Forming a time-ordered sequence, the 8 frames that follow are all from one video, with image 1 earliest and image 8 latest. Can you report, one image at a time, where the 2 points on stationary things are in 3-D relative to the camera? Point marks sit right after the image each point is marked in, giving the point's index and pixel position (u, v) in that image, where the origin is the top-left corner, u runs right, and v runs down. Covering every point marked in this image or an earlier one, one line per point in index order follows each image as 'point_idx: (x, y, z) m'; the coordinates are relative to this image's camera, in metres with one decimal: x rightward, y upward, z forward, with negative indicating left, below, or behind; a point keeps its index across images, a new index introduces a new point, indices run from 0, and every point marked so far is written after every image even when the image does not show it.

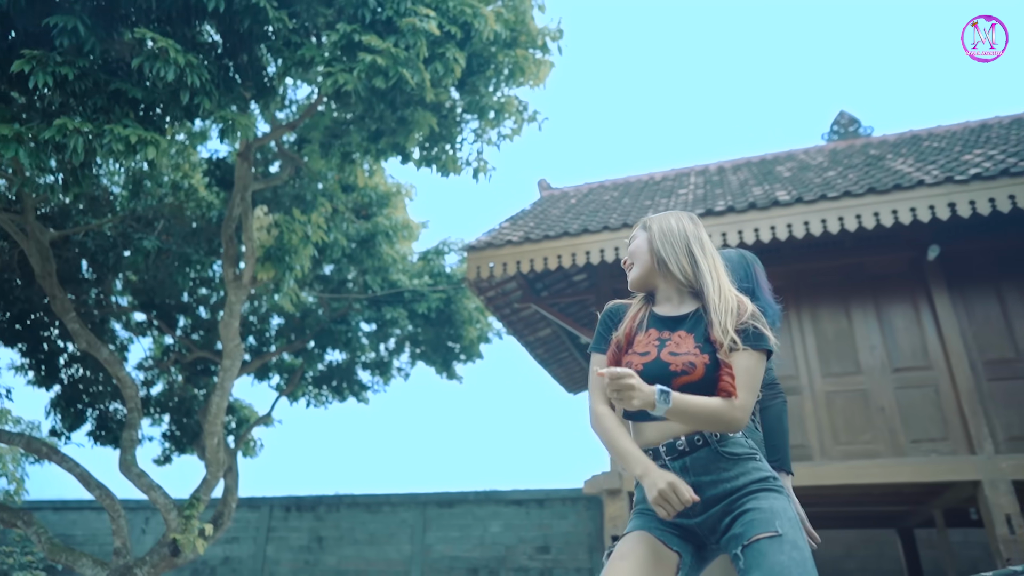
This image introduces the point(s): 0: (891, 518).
0: (+4.4, -2.7, +8.4) m
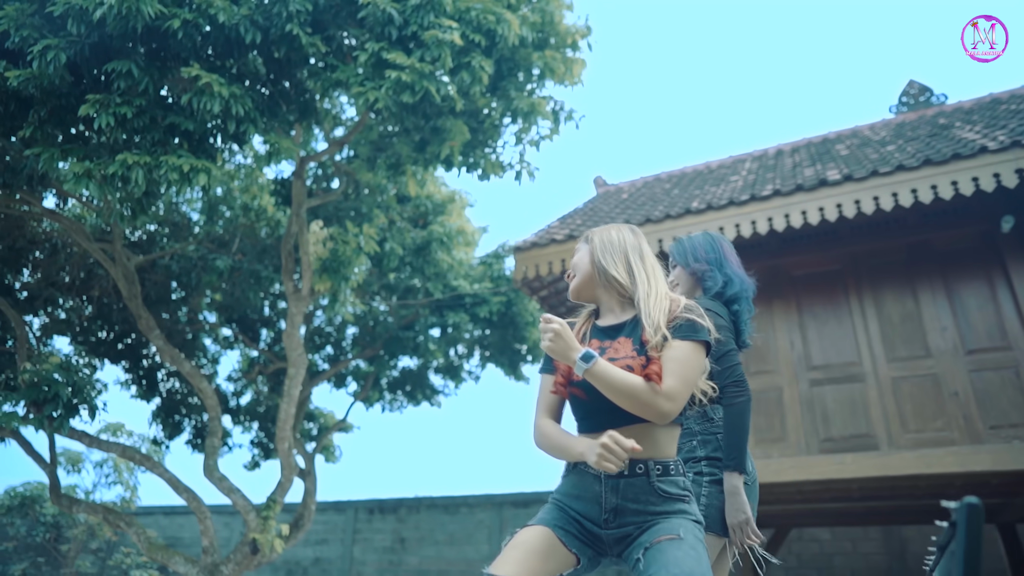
0: (+5.2, -2.5, +7.8) m
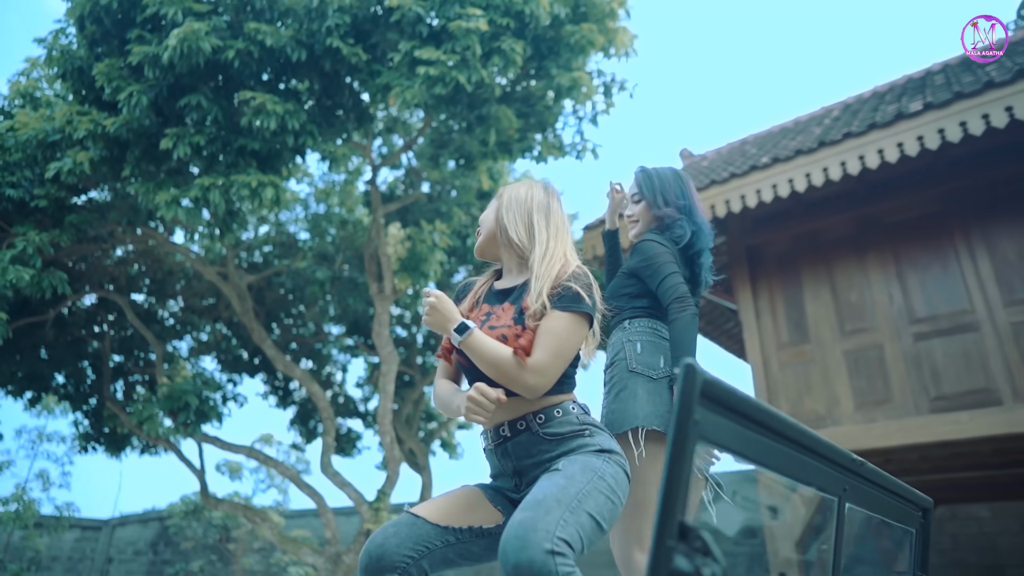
0: (+6.2, -1.8, +6.7) m
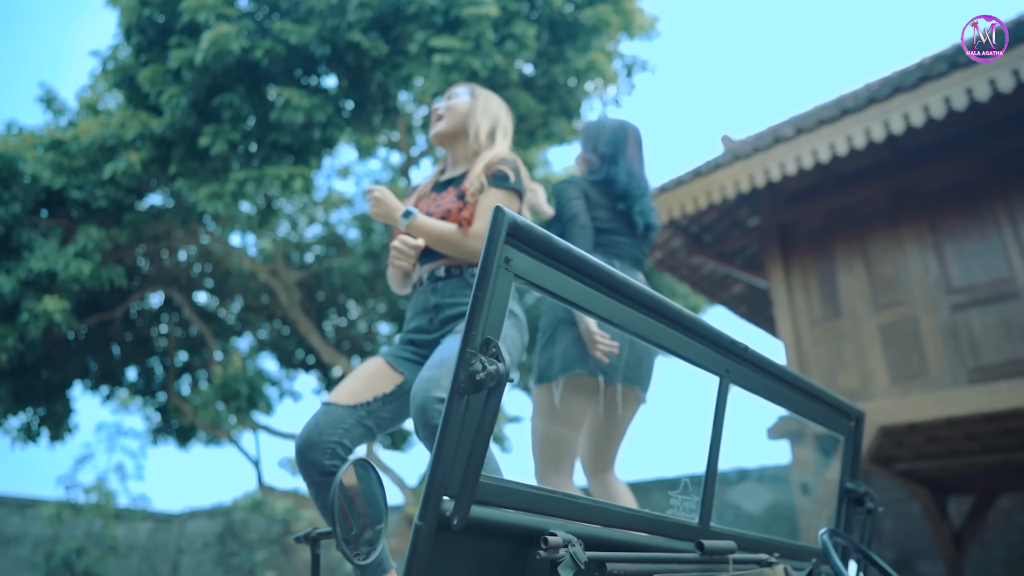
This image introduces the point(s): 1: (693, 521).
0: (+6.4, -1.5, +6.1) m
1: (+0.4, -0.5, +1.6) m
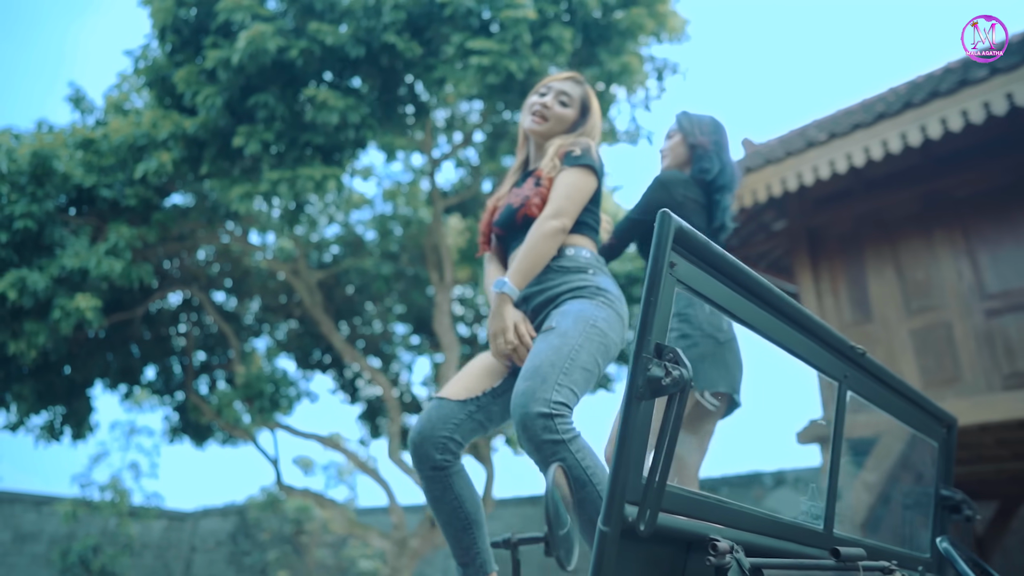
0: (+6.7, -1.5, +6.1) m
1: (+0.7, -0.5, +1.6) m
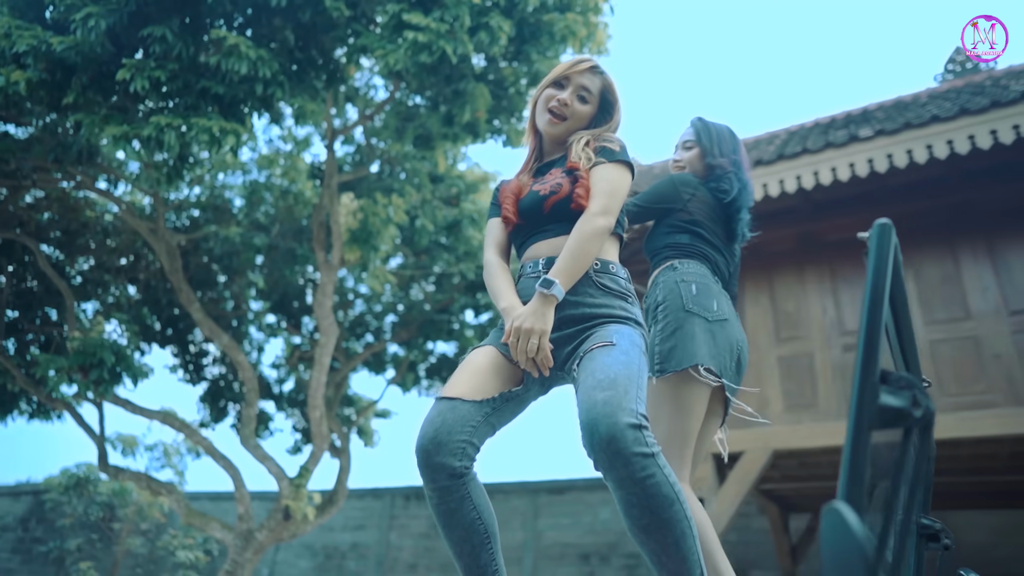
0: (+5.5, -2.2, +7.4) m
1: (+0.8, -0.6, +1.6) m
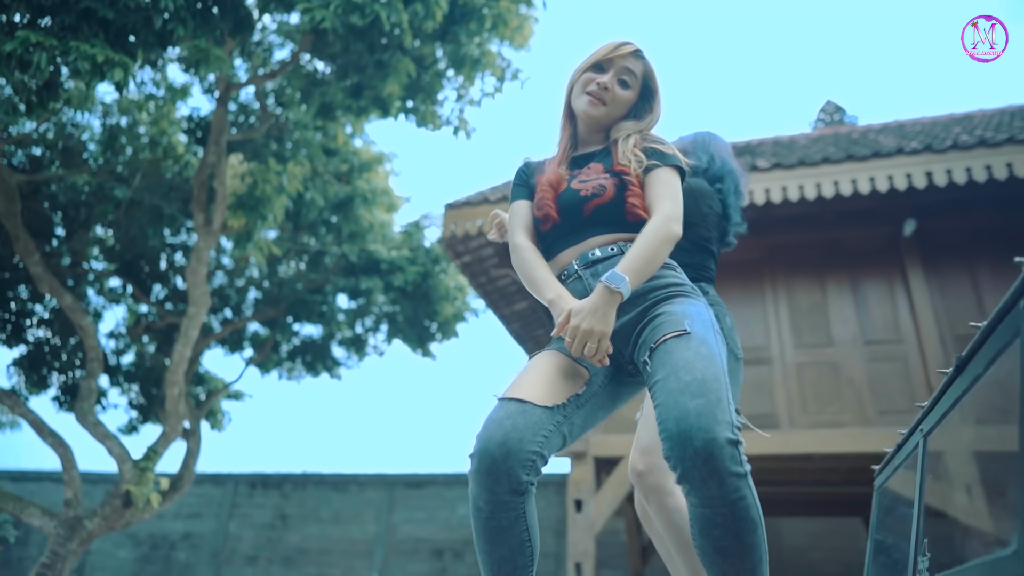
0: (+4.1, -2.5, +8.3) m
1: (+0.9, -0.7, +1.7) m
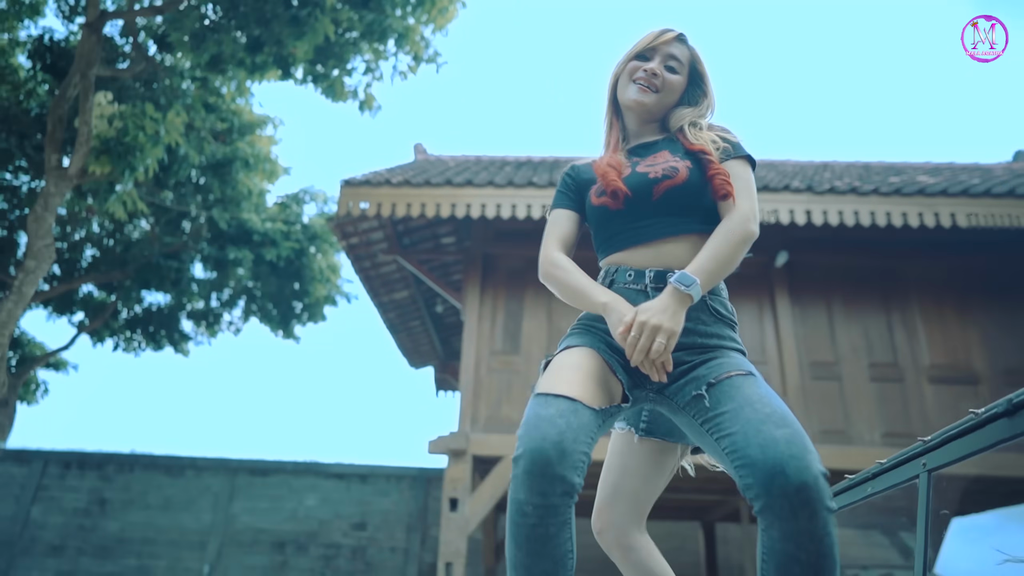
0: (+2.4, -2.8, +8.9) m
1: (+1.0, -0.8, +1.7) m
